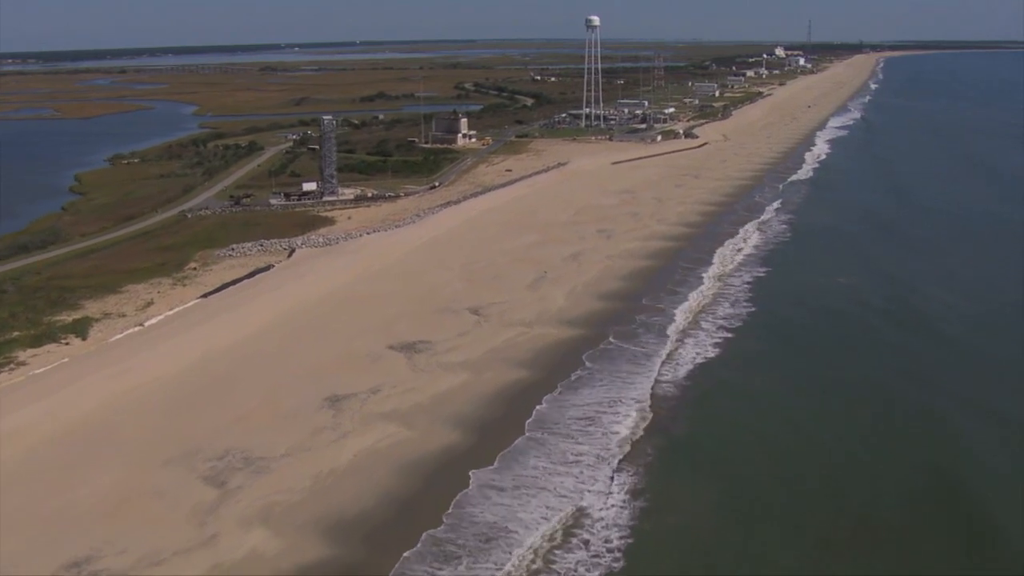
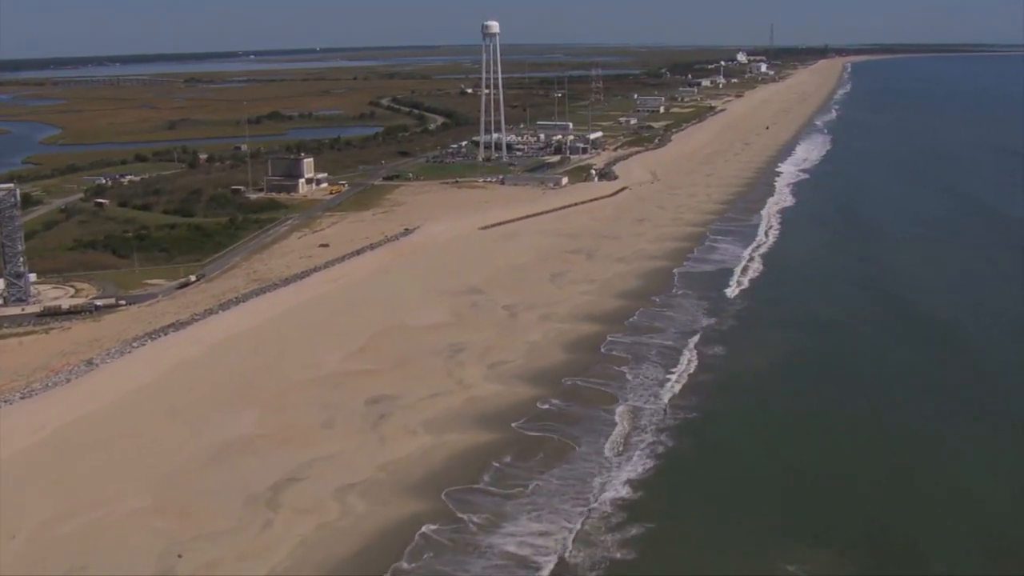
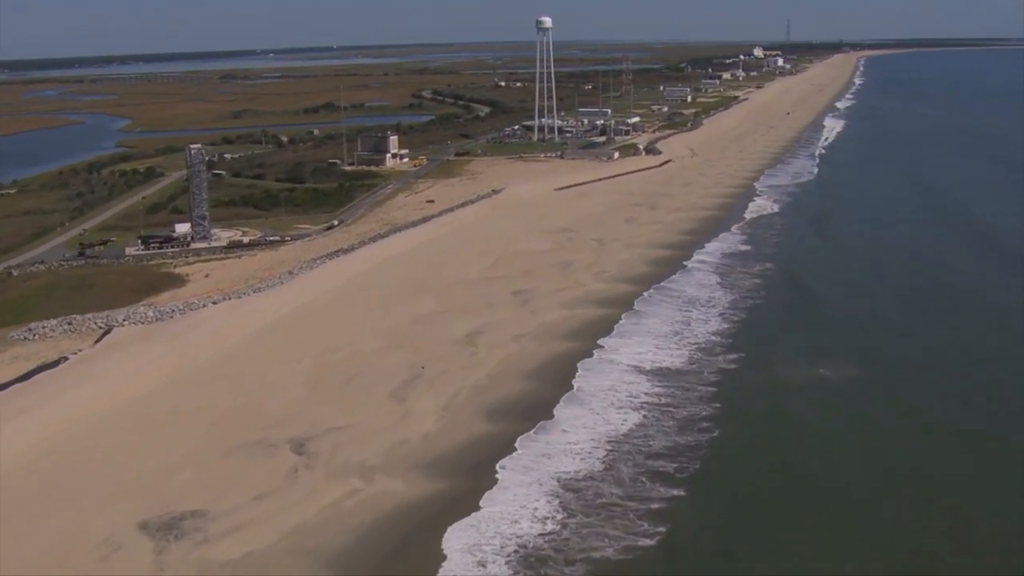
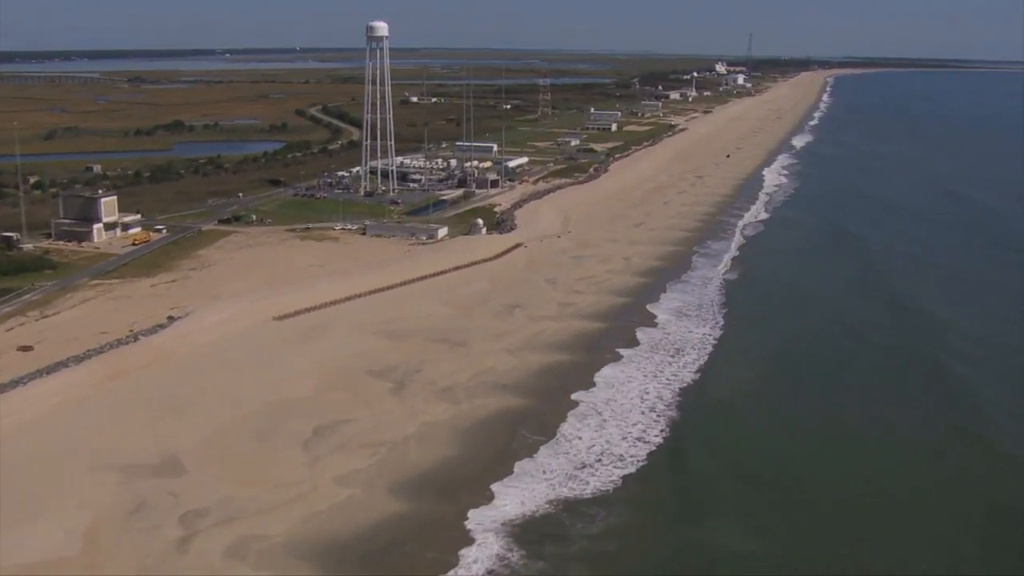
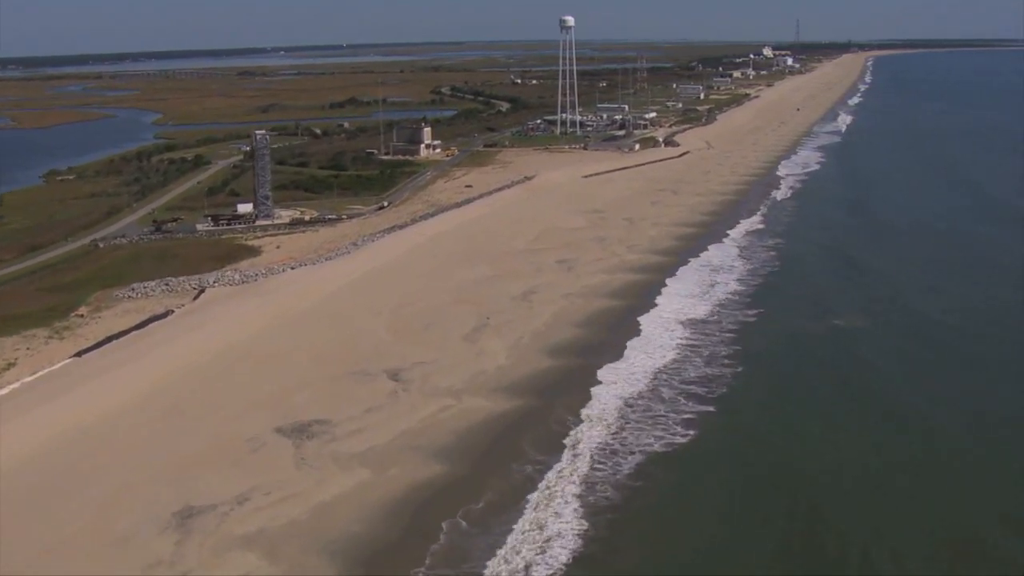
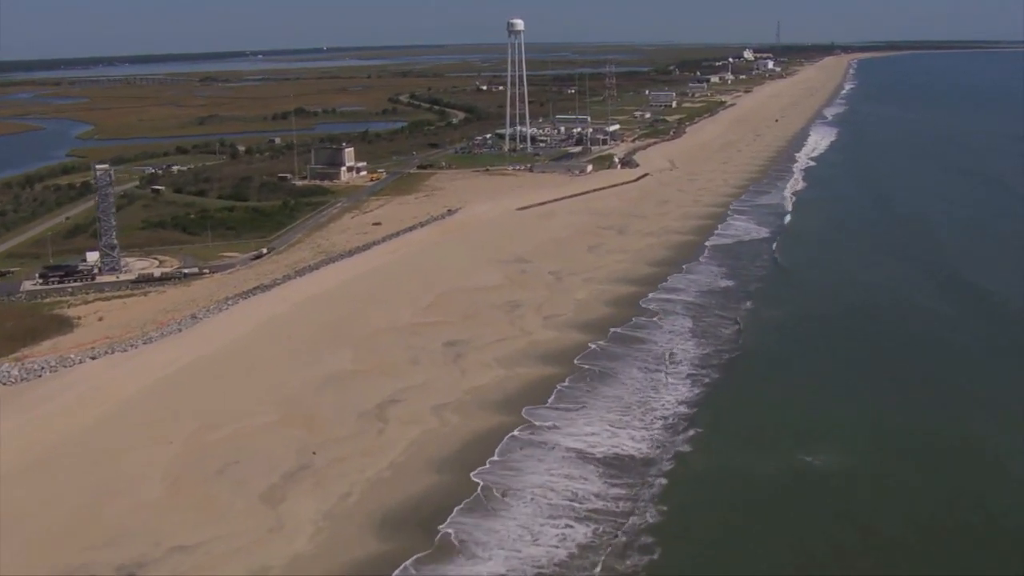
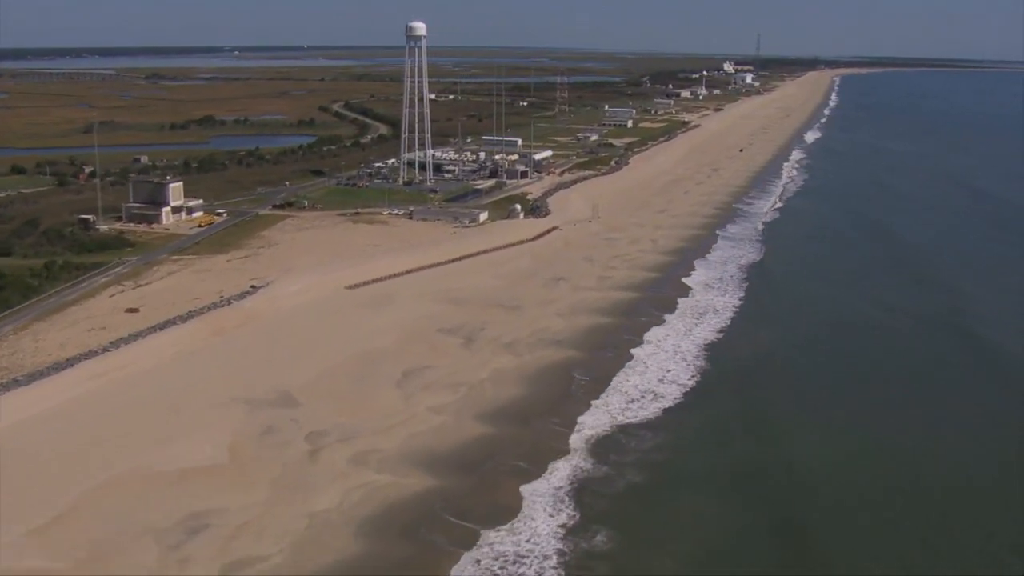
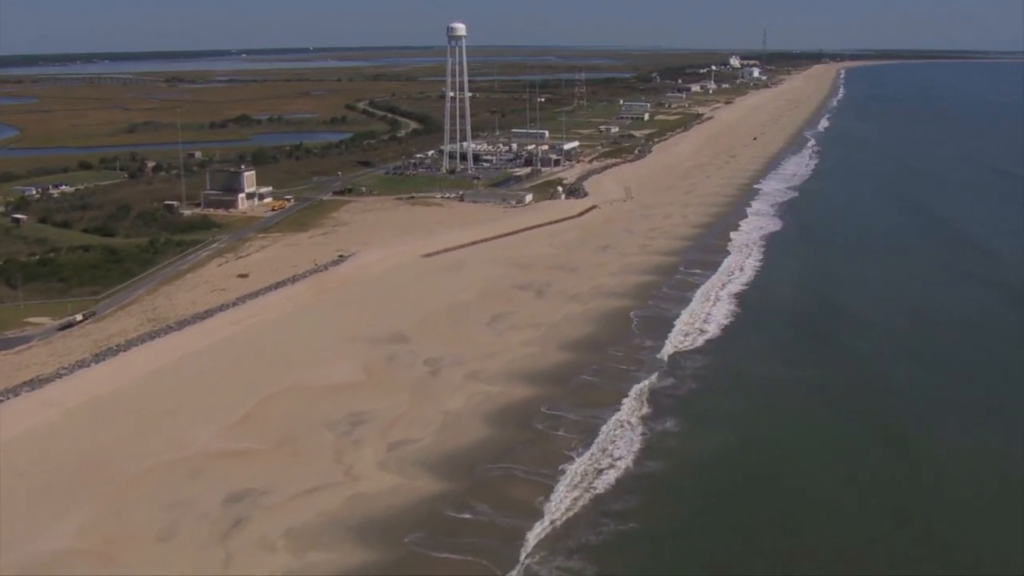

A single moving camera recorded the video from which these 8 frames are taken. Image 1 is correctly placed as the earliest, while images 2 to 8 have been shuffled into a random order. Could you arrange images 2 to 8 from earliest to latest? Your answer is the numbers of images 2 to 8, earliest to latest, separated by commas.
5, 3, 6, 2, 8, 7, 4
